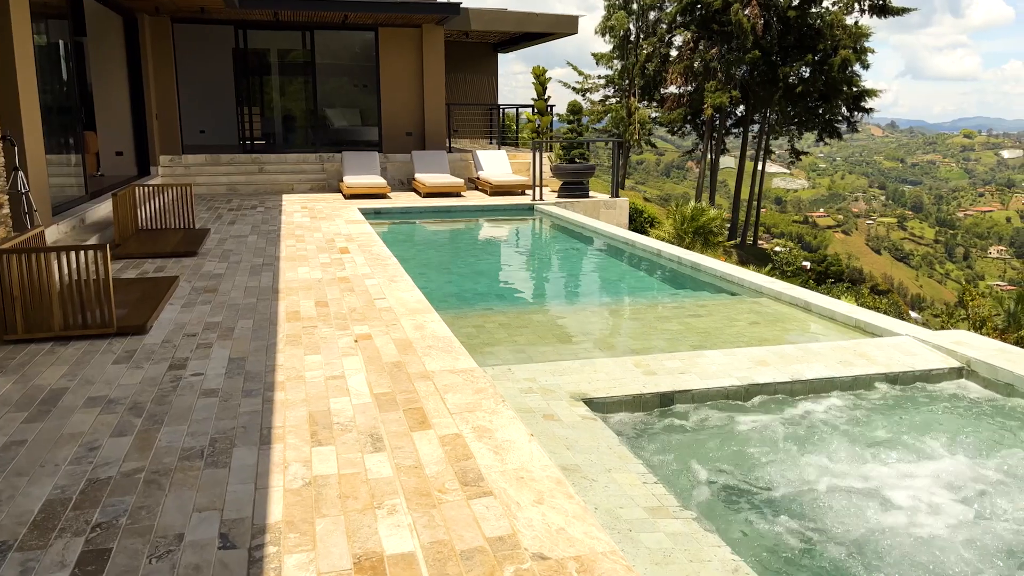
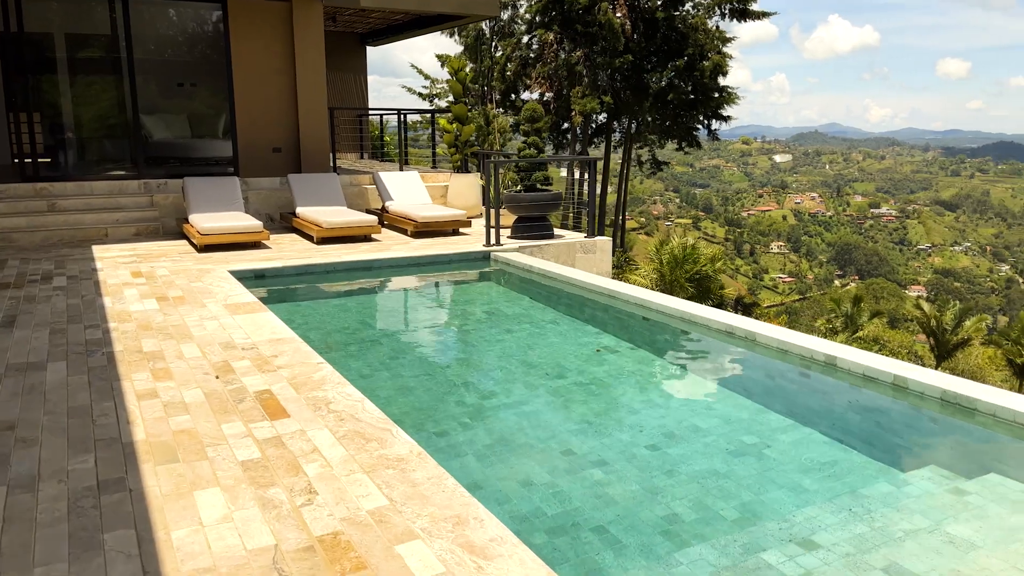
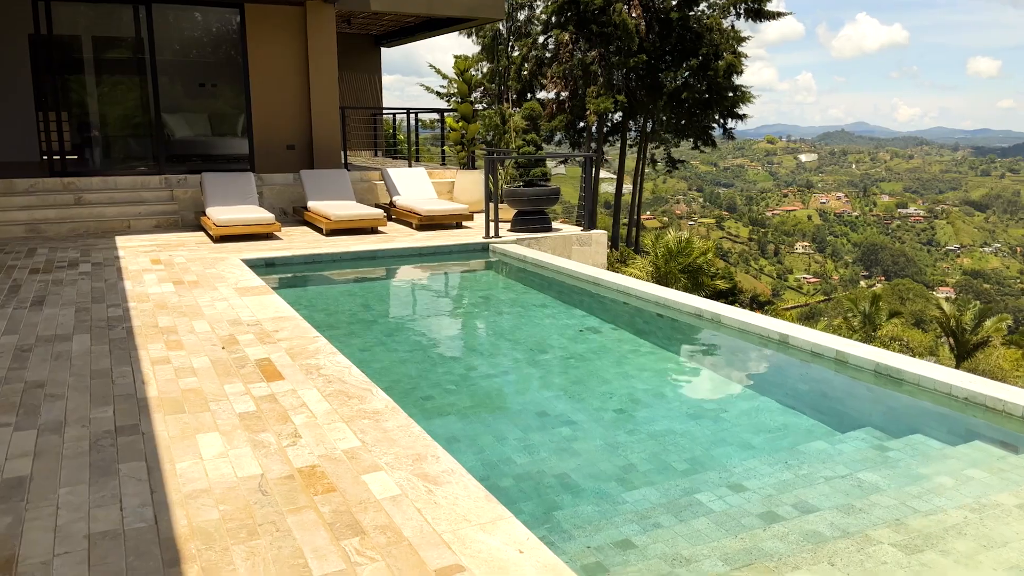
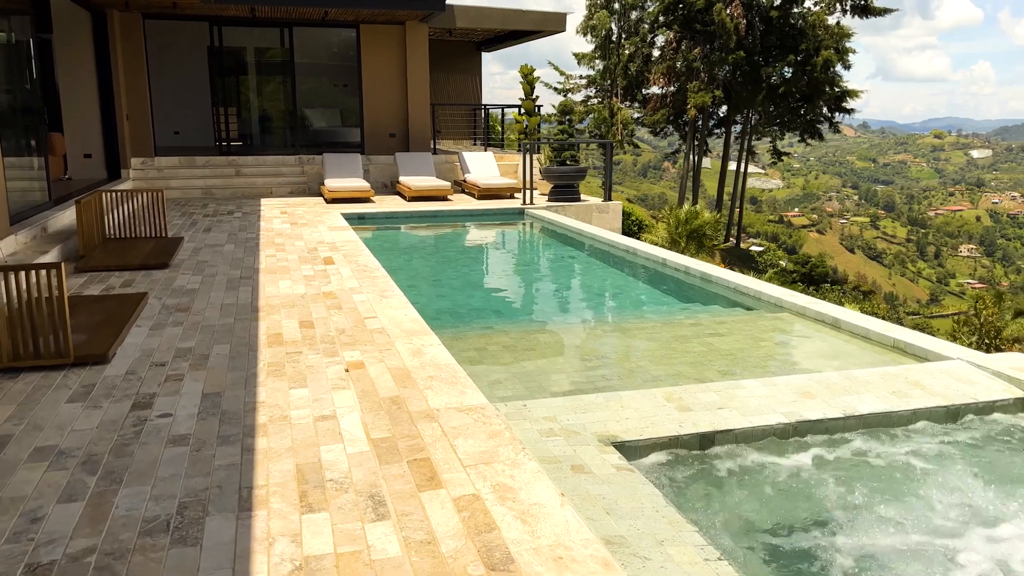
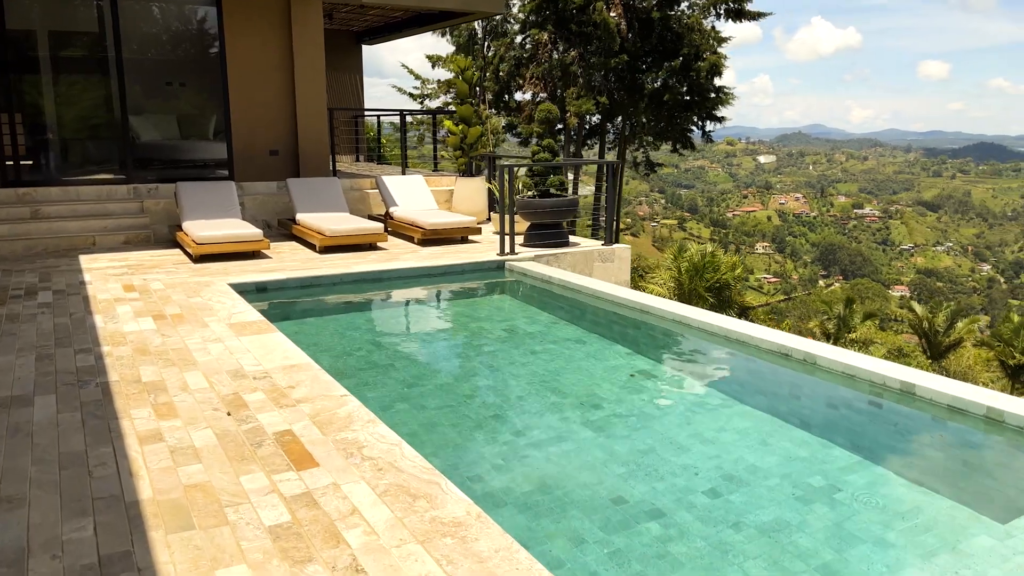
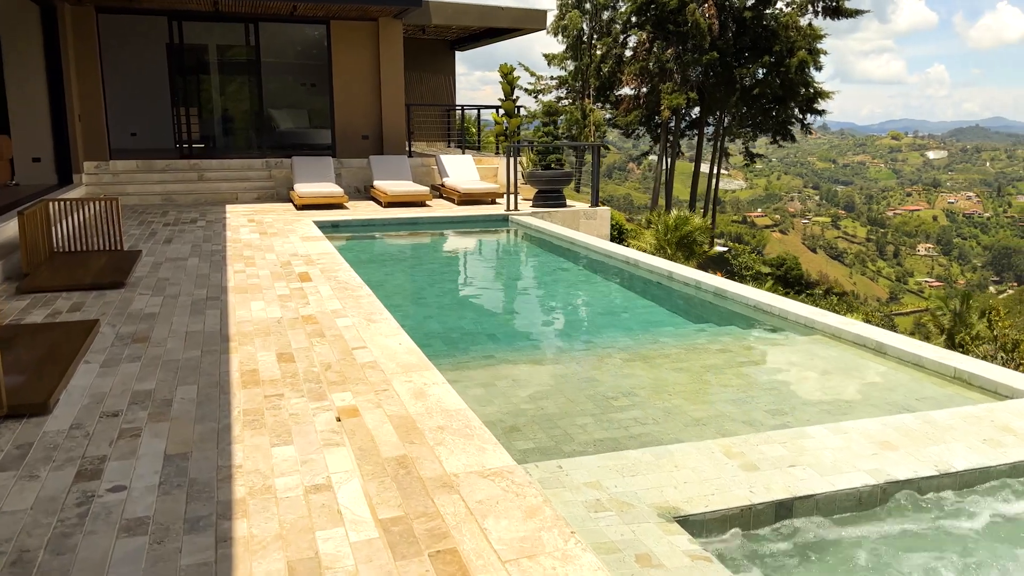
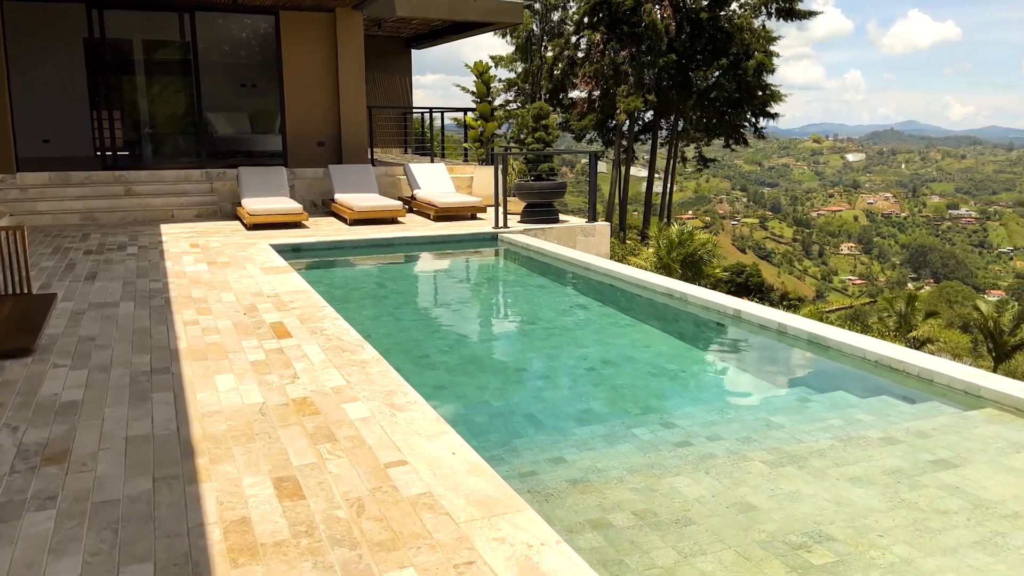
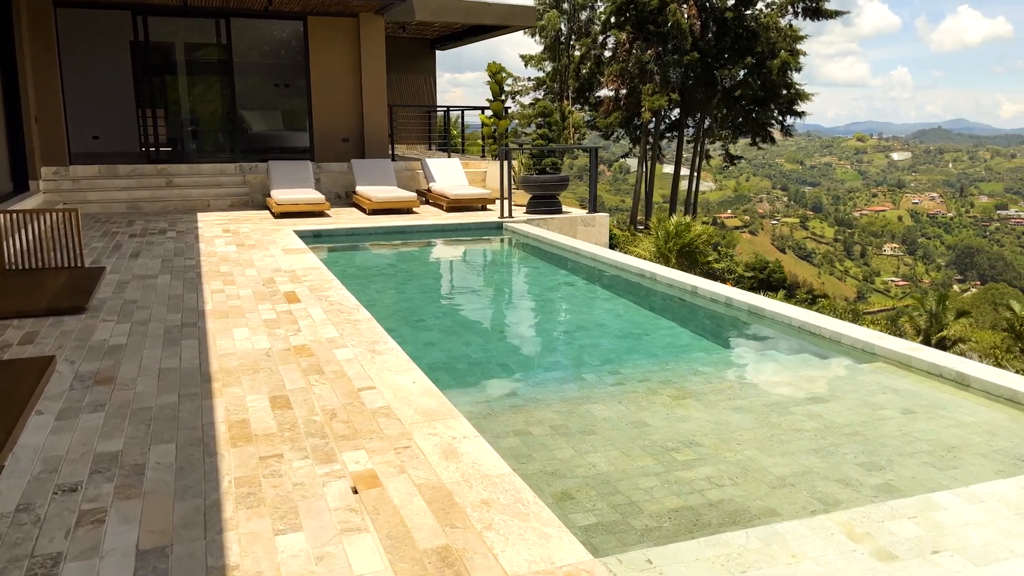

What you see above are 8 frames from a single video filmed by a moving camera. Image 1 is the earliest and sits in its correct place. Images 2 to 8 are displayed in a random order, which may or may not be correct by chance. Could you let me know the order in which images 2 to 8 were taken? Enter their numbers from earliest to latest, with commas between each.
4, 6, 8, 7, 3, 2, 5
